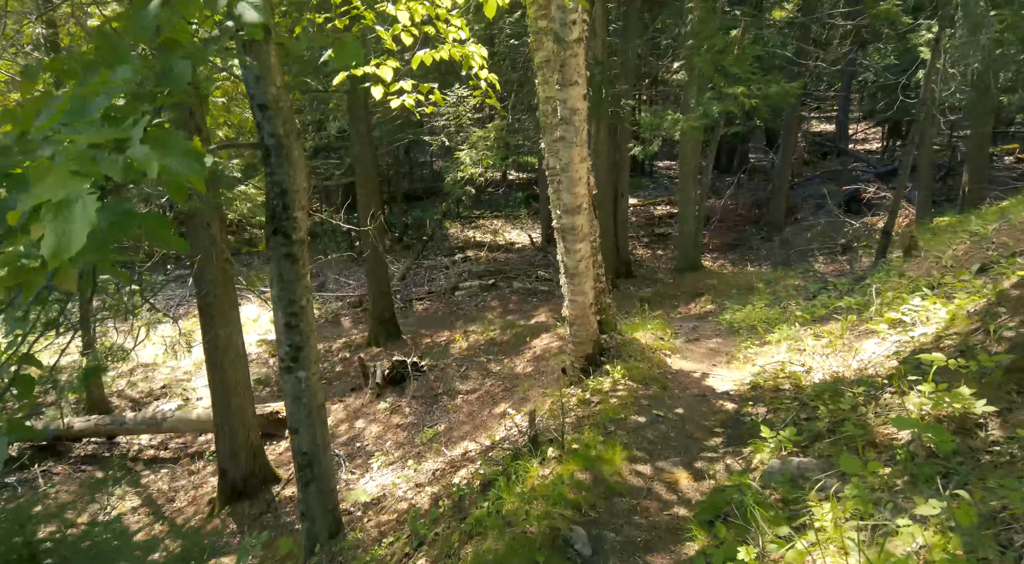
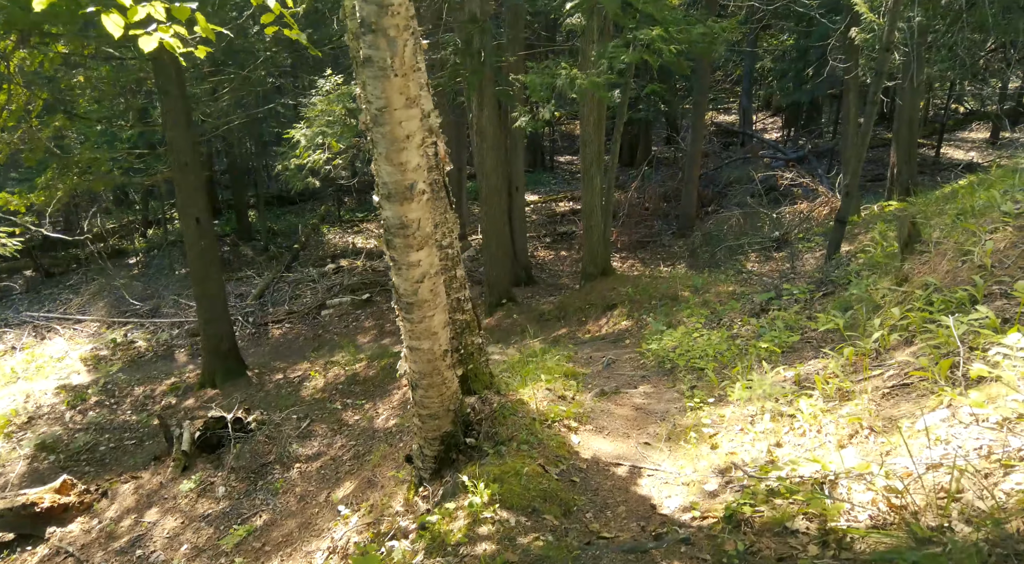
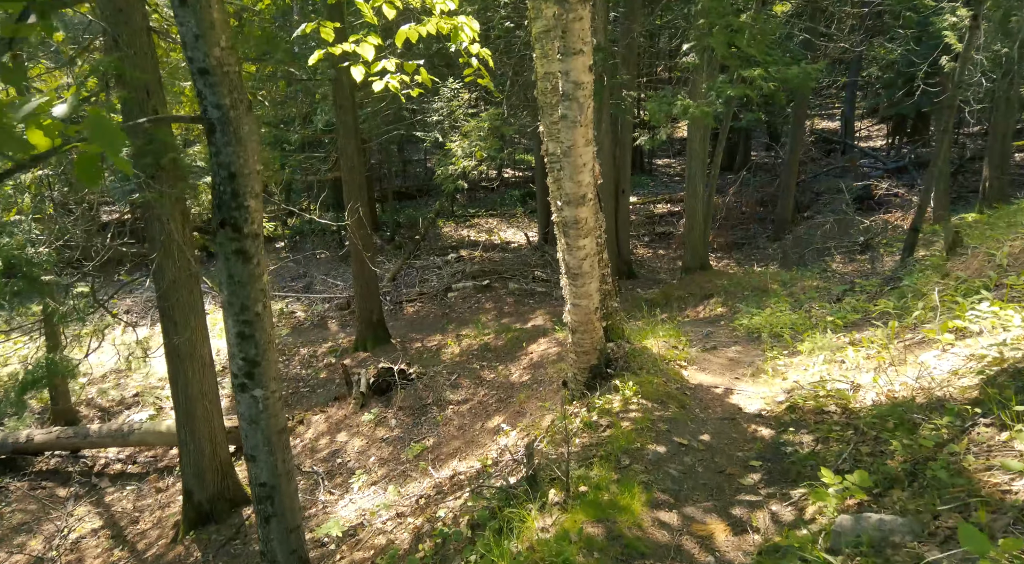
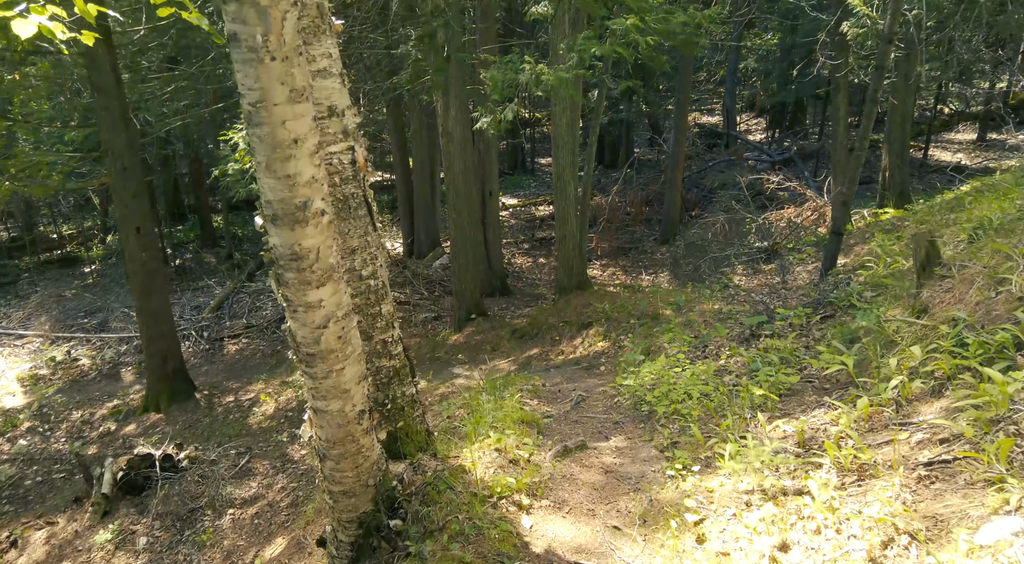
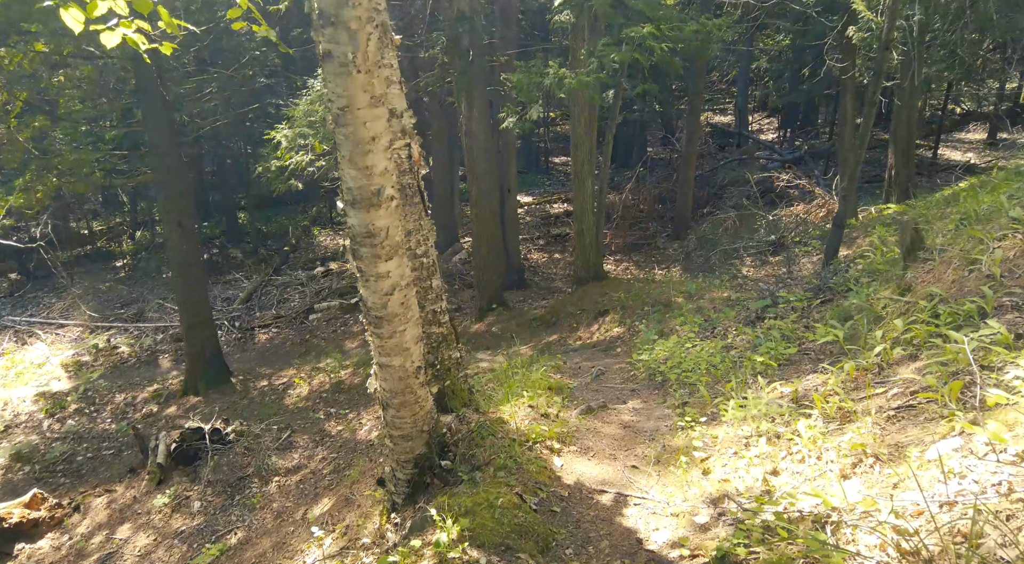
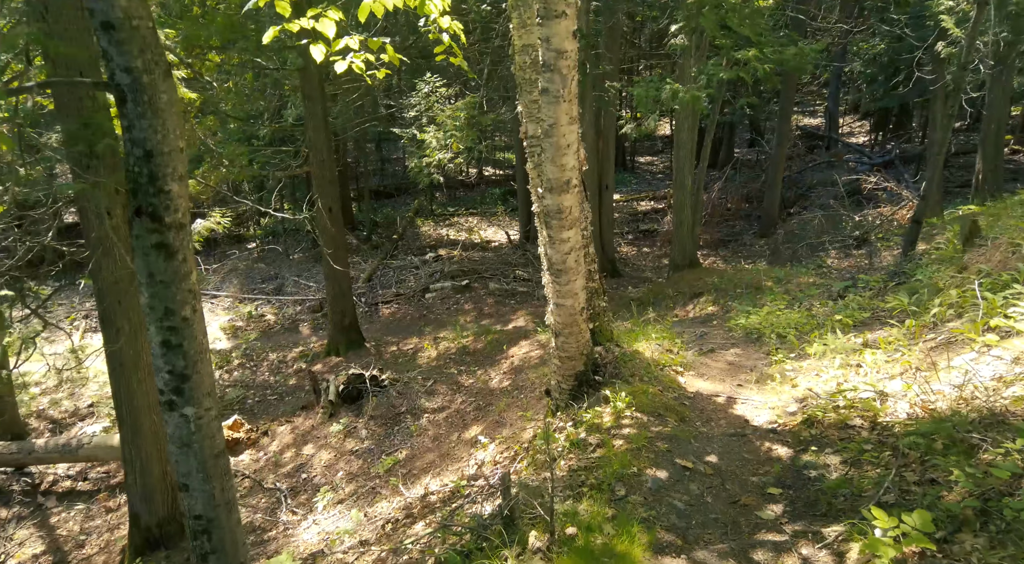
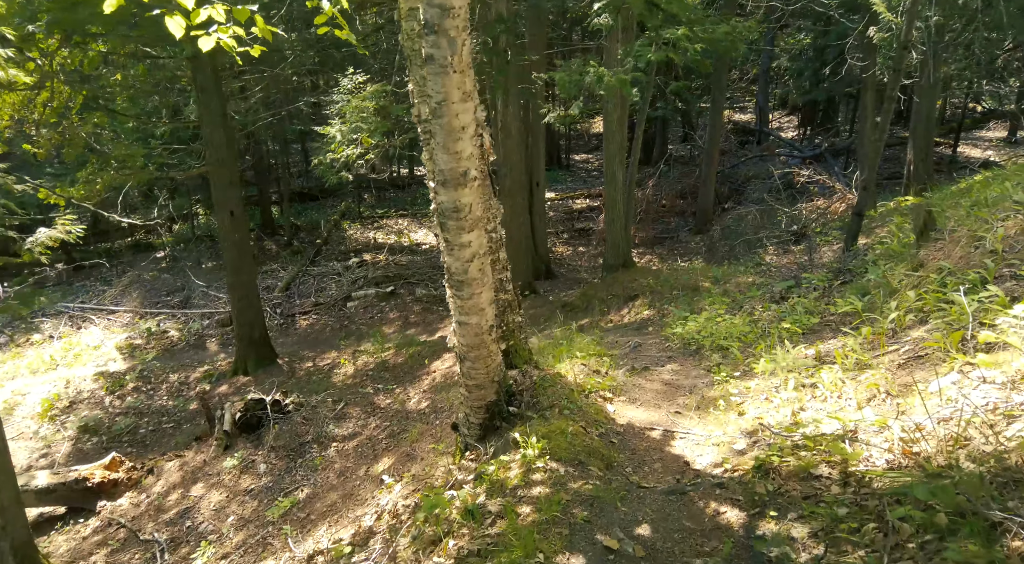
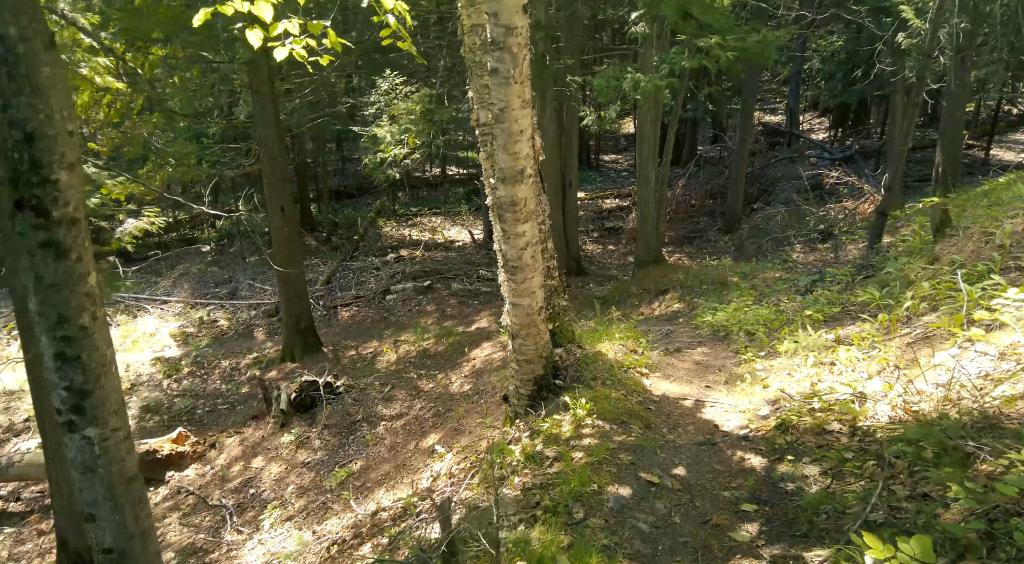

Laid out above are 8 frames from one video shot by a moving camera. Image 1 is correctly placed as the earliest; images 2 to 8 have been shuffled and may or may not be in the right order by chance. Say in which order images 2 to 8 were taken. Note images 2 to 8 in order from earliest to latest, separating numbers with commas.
3, 6, 8, 7, 2, 5, 4
